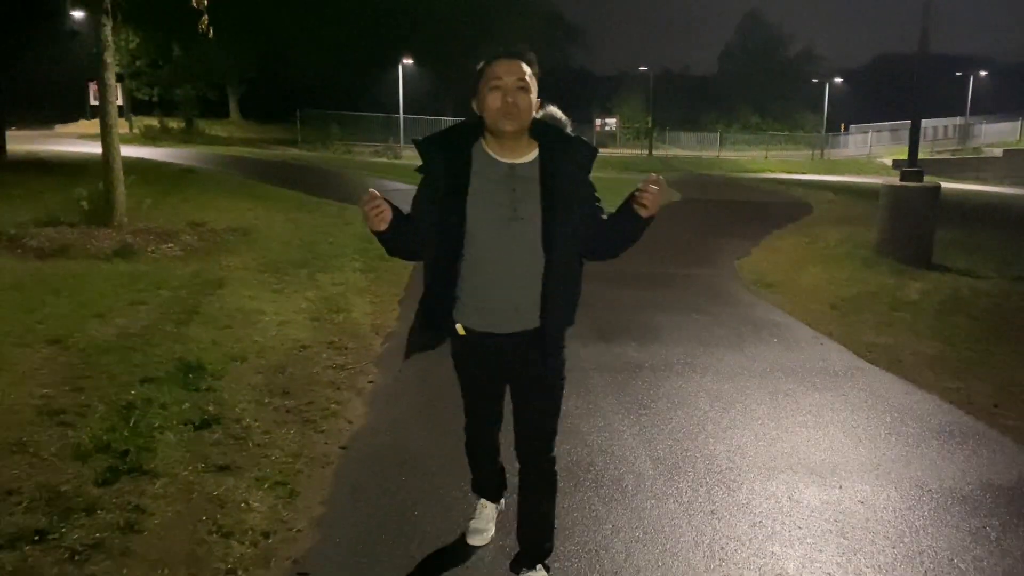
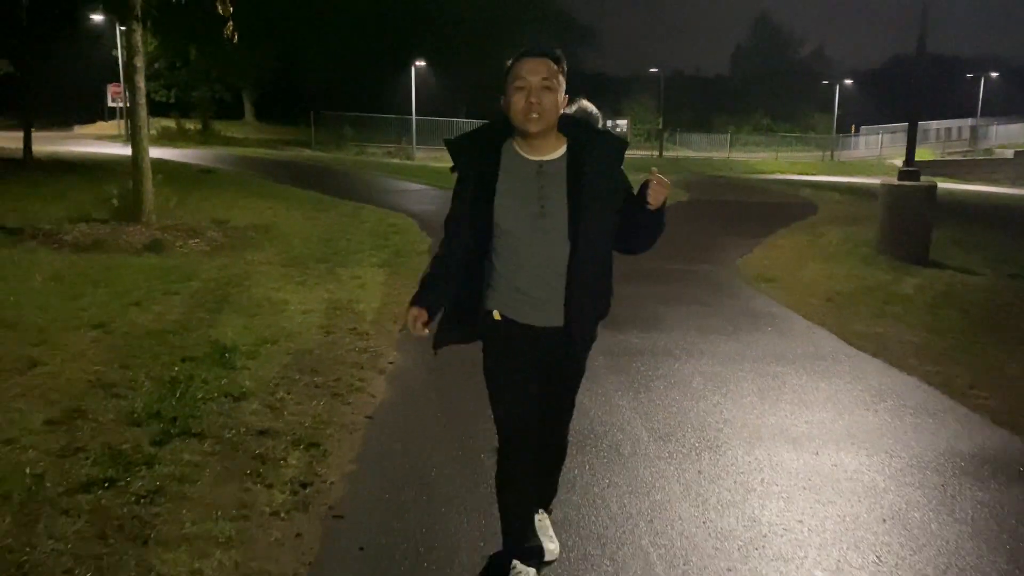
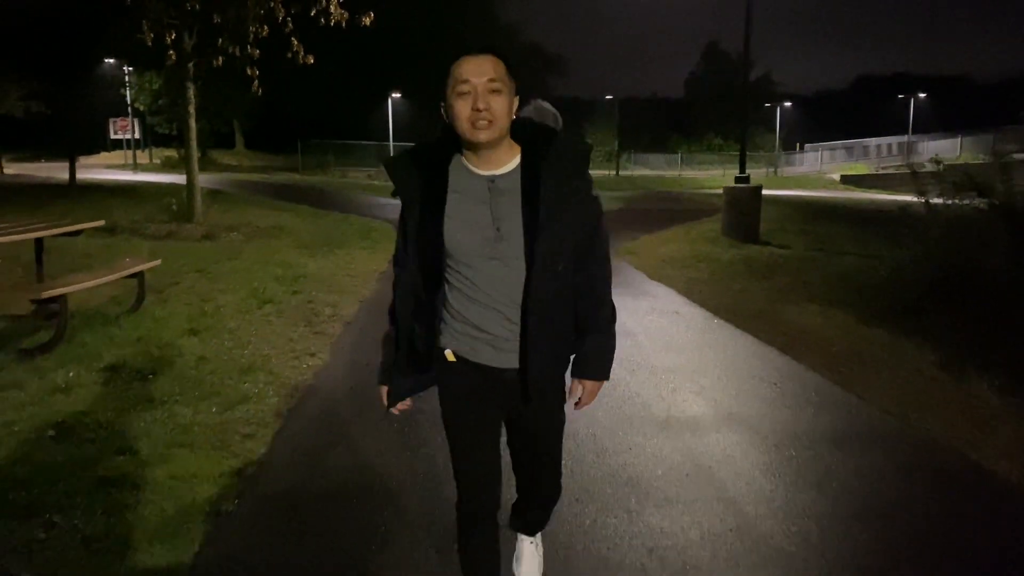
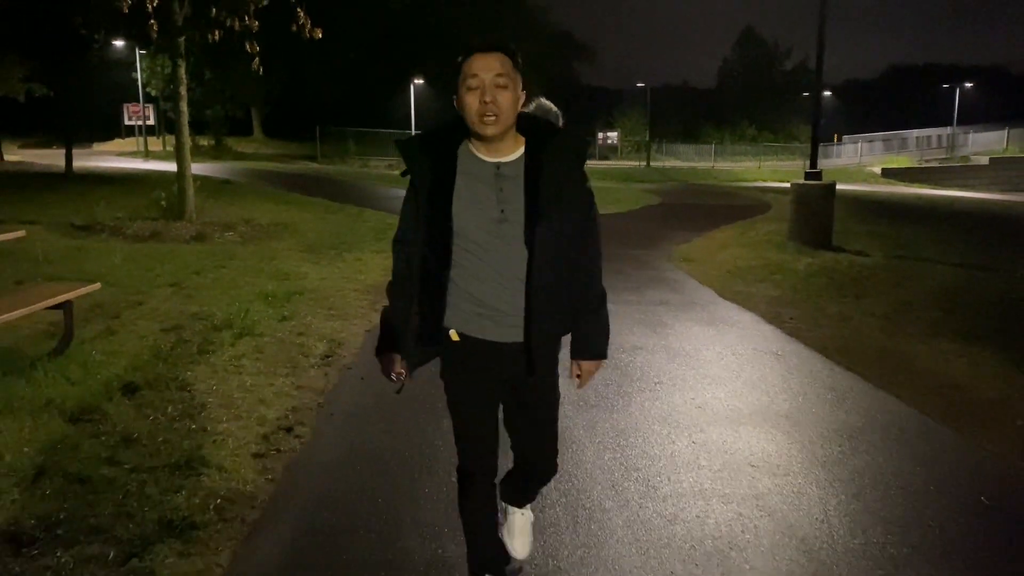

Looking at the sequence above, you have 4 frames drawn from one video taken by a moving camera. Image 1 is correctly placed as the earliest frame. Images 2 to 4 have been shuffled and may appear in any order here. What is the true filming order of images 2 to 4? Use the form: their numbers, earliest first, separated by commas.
2, 4, 3
